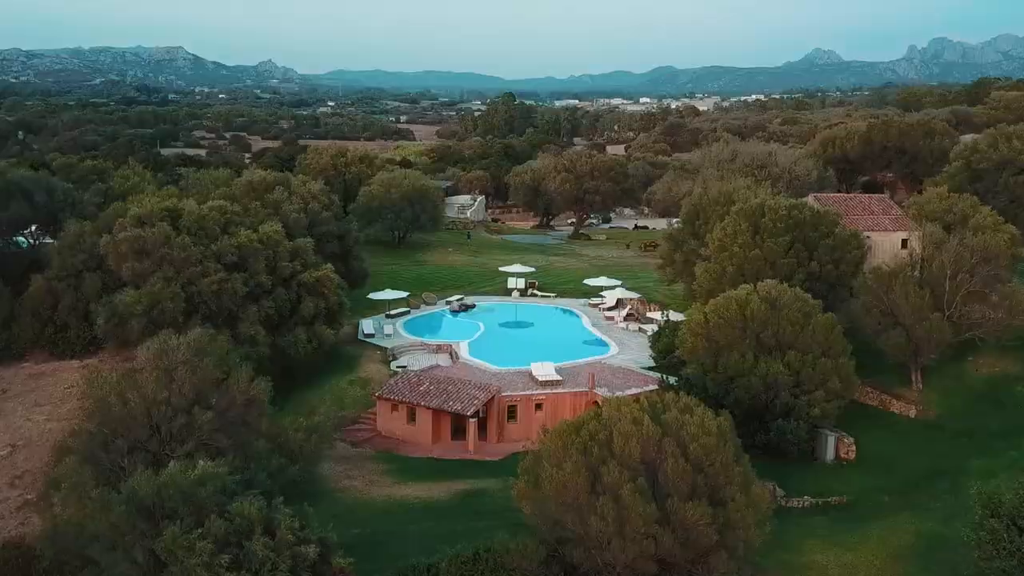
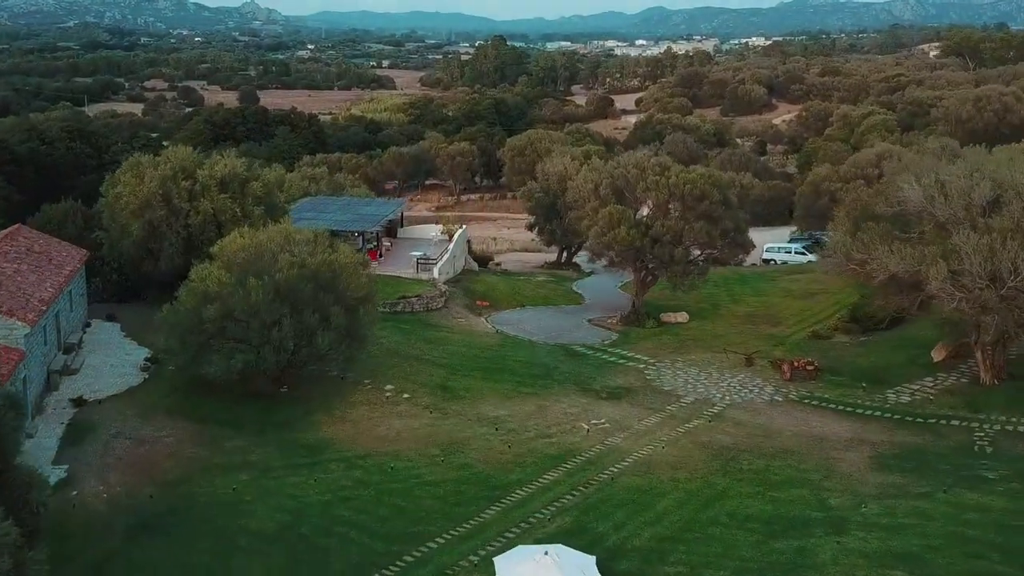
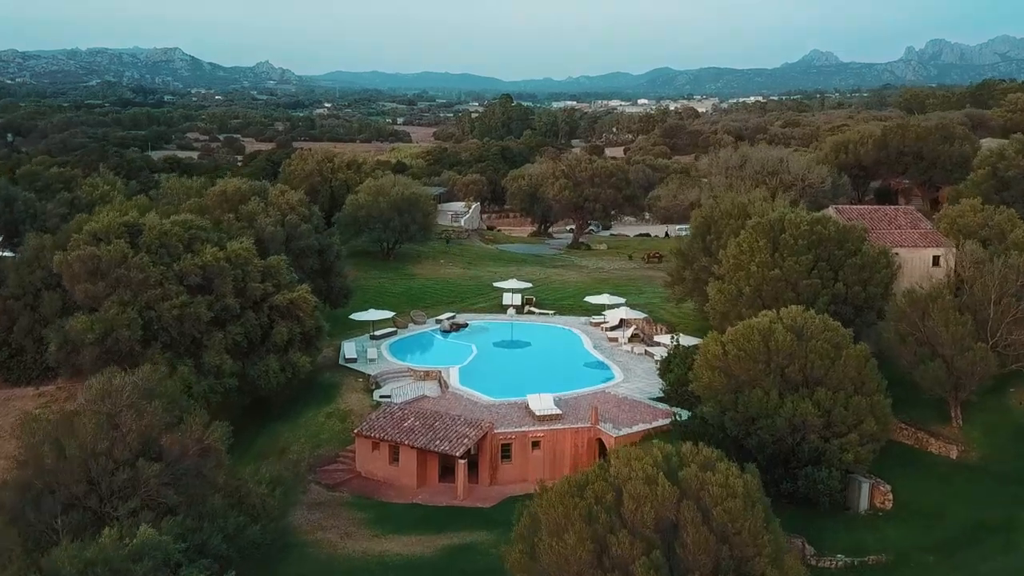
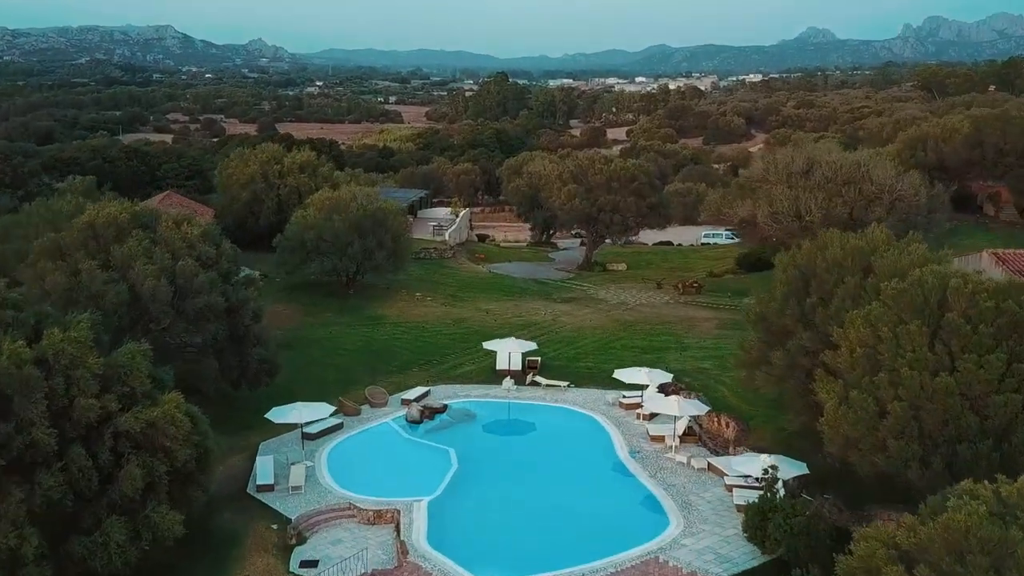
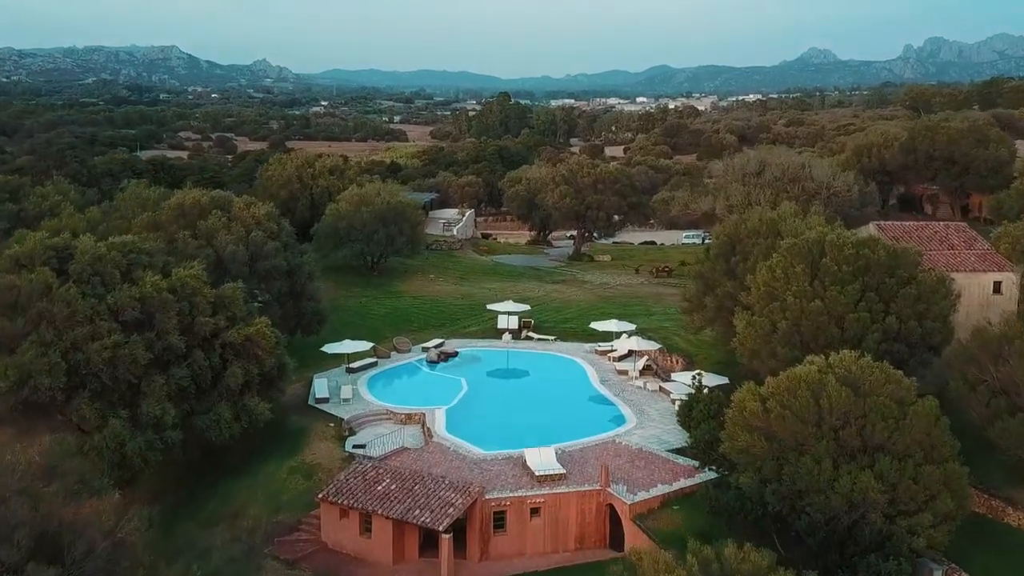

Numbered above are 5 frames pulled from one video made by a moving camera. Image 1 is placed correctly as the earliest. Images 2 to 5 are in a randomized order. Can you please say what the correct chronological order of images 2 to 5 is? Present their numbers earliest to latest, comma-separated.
3, 5, 4, 2
